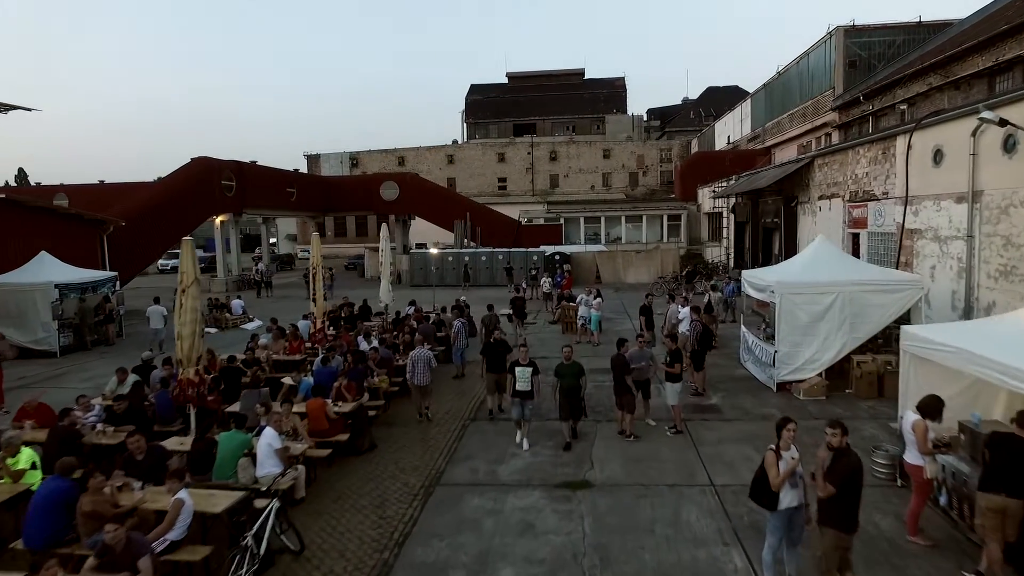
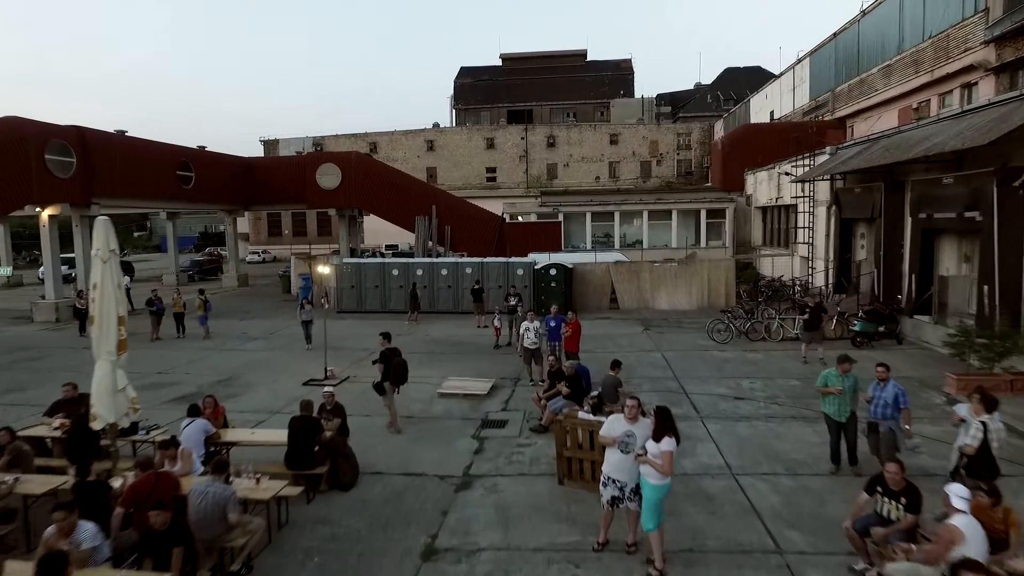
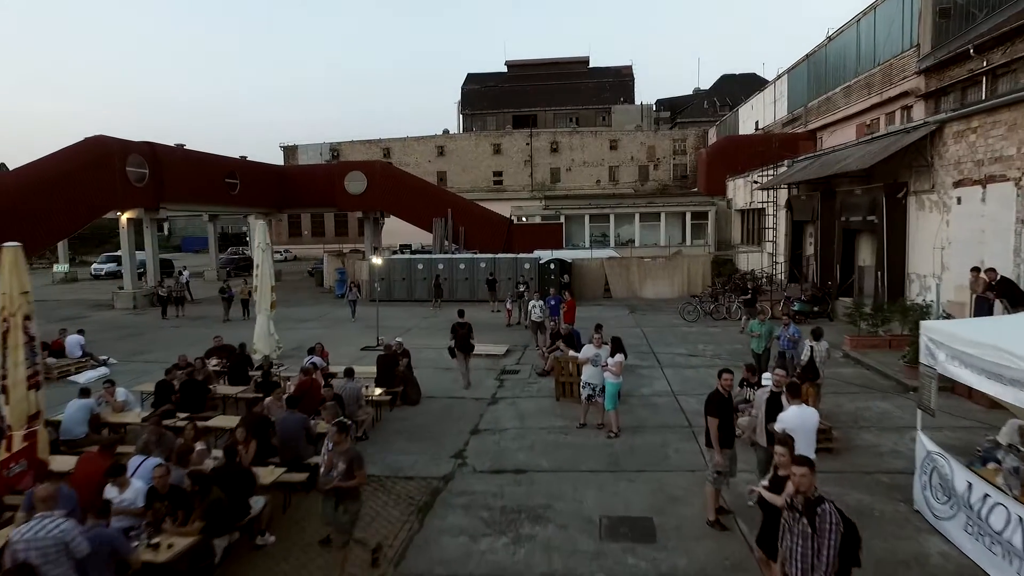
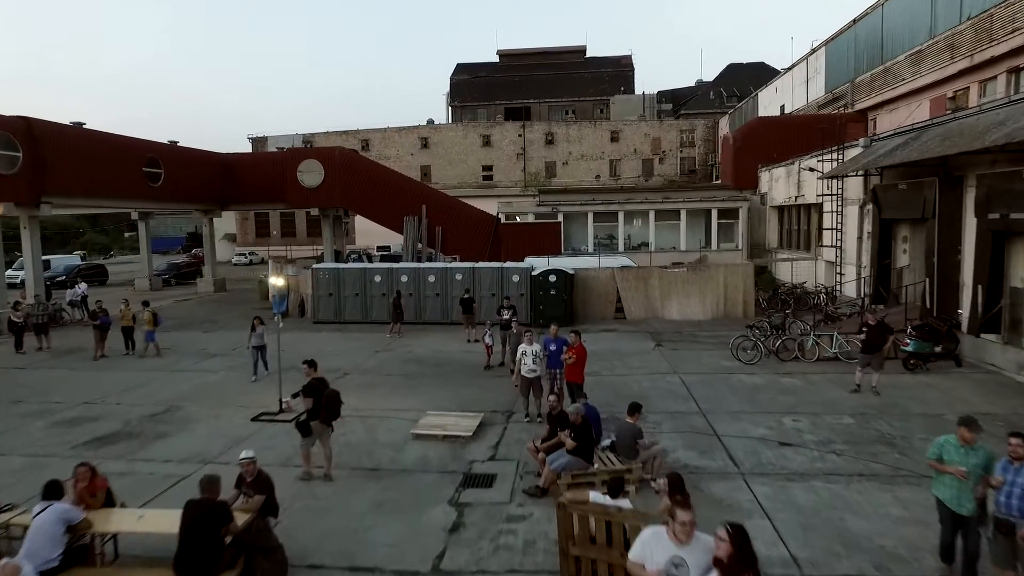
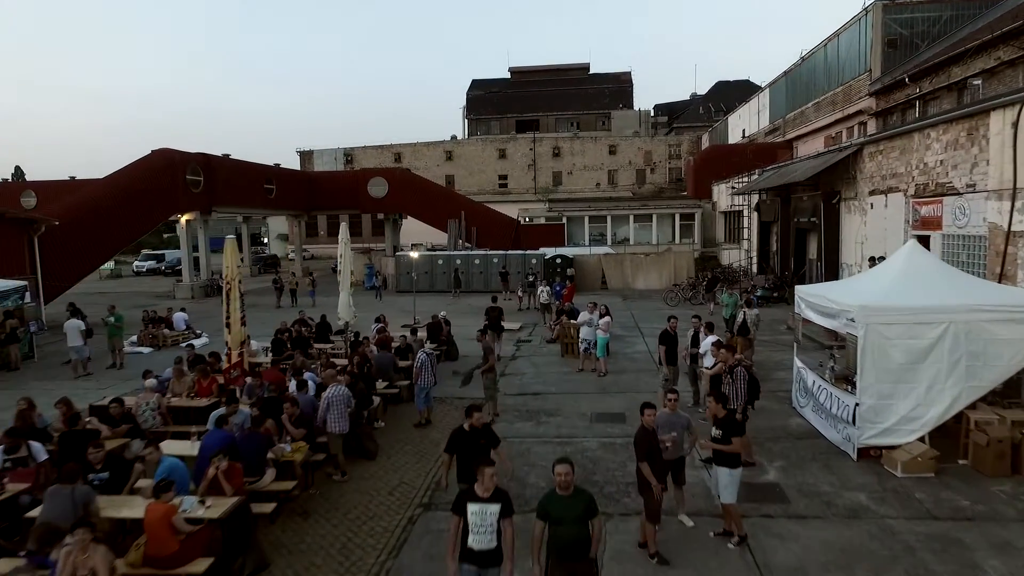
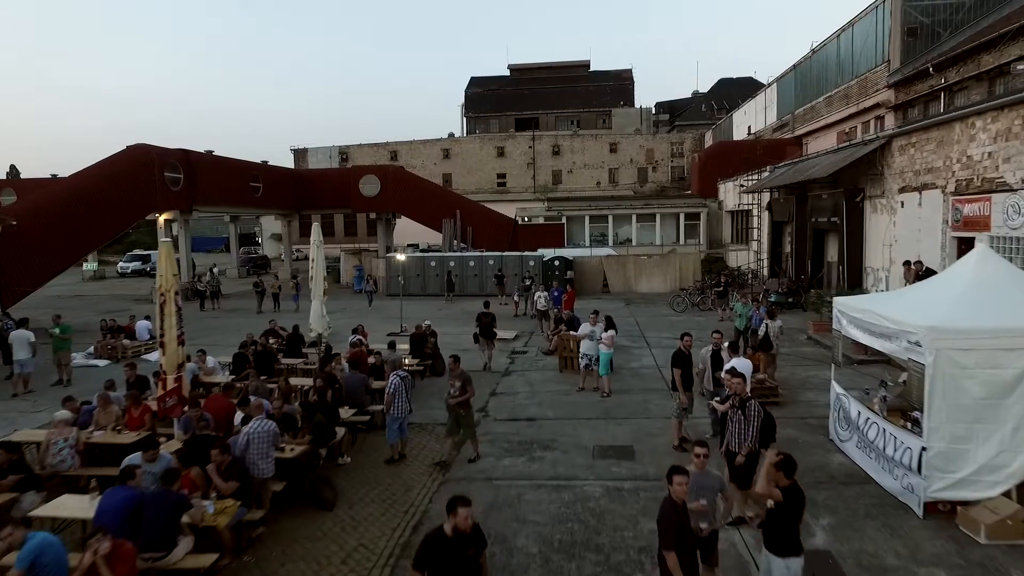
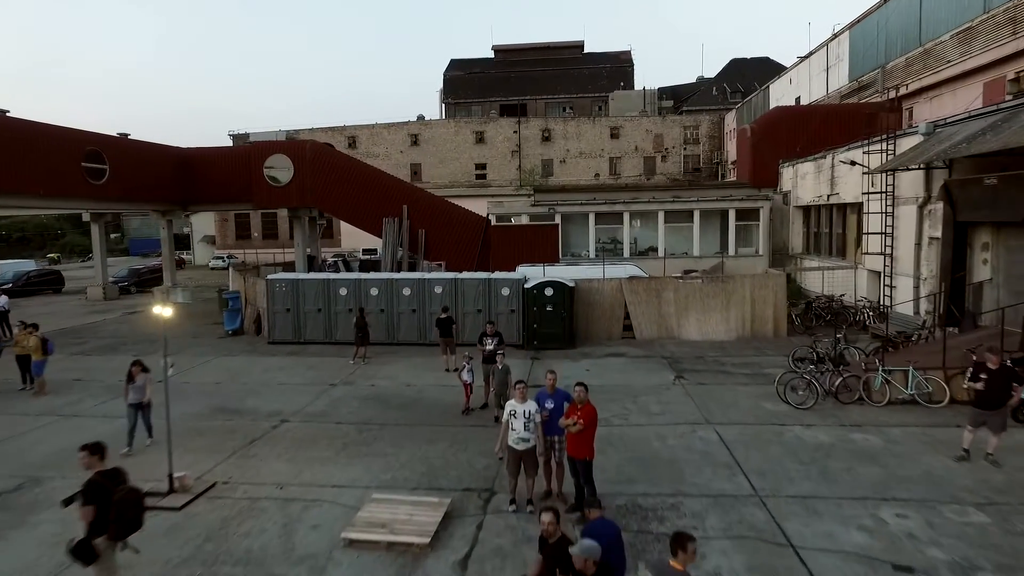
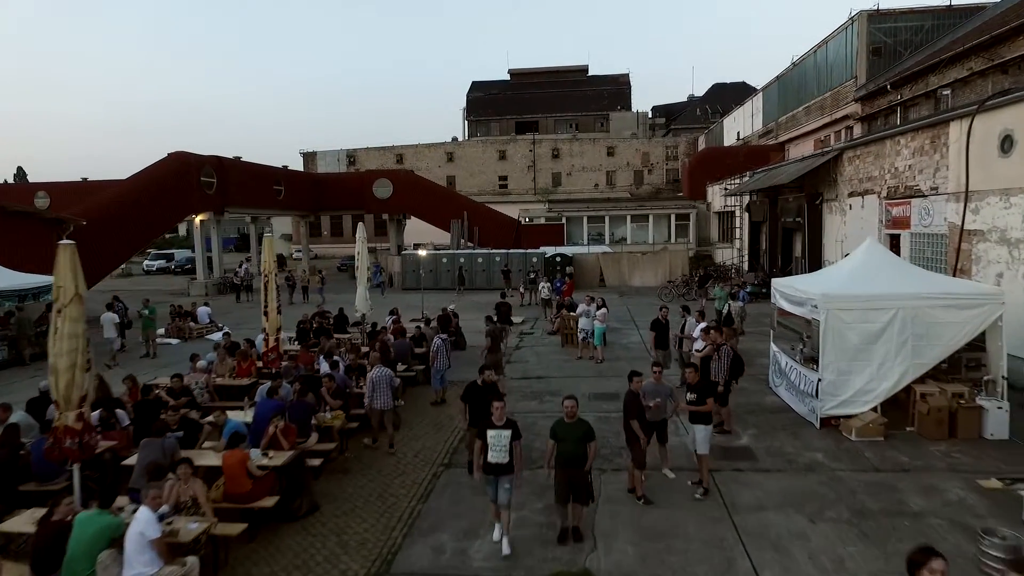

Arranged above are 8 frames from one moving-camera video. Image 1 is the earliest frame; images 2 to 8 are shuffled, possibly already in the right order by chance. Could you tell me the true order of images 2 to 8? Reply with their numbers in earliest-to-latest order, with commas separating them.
8, 5, 6, 3, 2, 4, 7
